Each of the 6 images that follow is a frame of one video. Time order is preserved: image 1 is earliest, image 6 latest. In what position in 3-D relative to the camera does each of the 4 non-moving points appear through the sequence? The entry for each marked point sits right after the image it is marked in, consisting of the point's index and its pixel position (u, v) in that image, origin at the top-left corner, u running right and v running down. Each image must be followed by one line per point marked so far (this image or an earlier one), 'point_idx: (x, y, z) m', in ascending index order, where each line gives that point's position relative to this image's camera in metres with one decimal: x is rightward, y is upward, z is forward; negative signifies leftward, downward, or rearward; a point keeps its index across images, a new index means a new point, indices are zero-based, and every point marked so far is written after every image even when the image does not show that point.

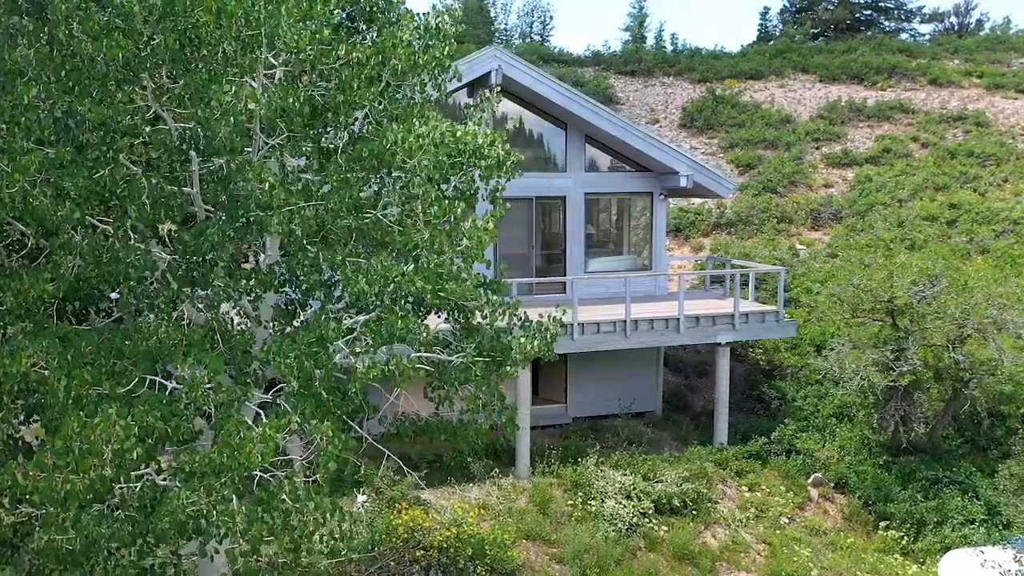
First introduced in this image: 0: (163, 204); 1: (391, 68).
0: (-2.5, +0.6, +5.6) m
1: (-1.0, +1.8, +6.4) m
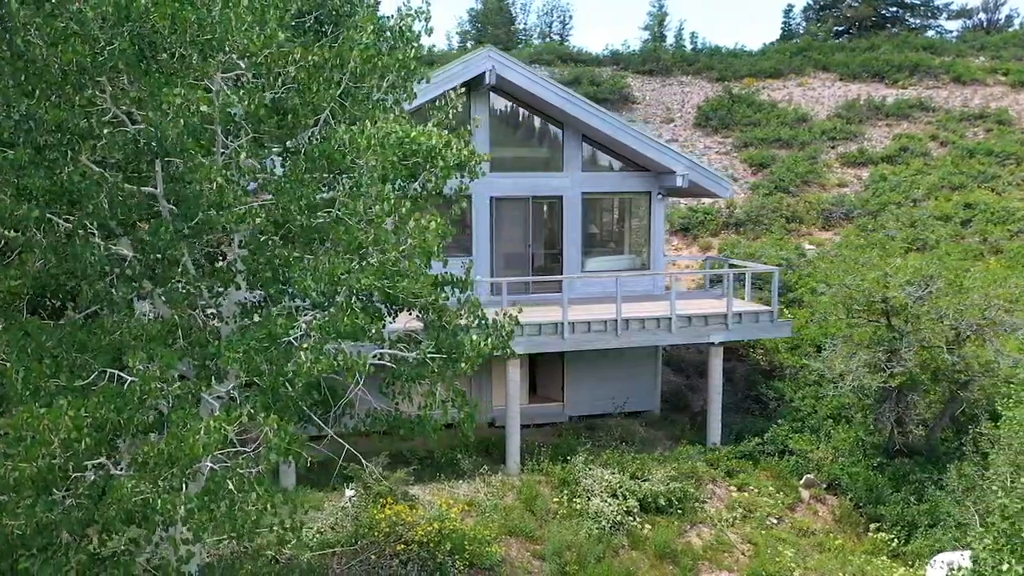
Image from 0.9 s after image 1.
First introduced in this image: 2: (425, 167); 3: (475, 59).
0: (-2.9, +0.6, +5.8) m
1: (-1.4, +1.8, +6.5) m
2: (-0.8, +1.1, +6.6) m
3: (-0.7, +4.0, +13.8) m
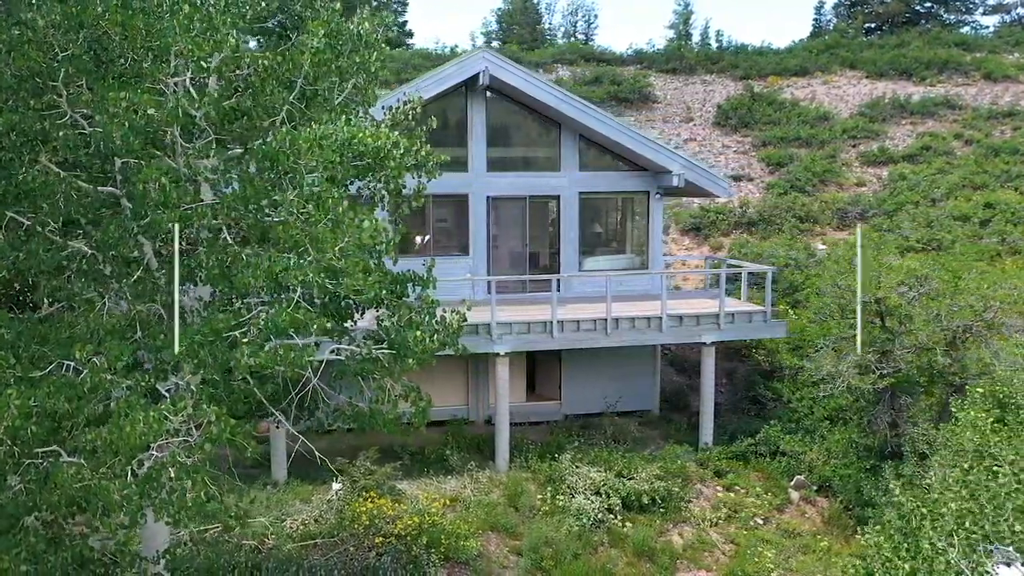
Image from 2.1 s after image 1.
0: (-3.4, +0.6, +6.1) m
1: (-1.8, +1.8, +6.7) m
2: (-1.2, +1.1, +6.8) m
3: (-0.8, +4.1, +14.0) m
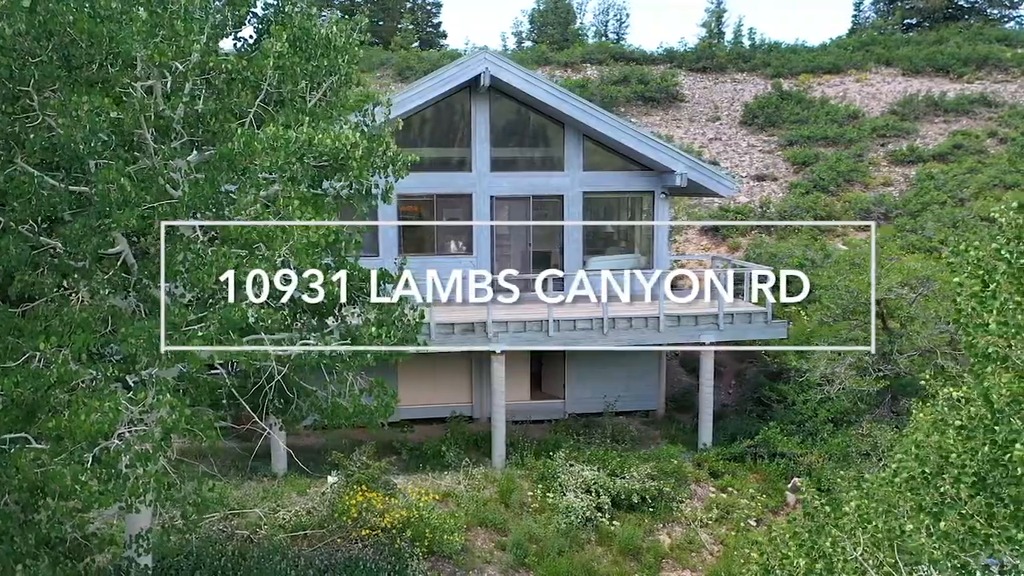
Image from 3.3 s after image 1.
0: (-3.8, +0.7, +6.4) m
1: (-2.2, +1.8, +7.0) m
2: (-1.6, +1.1, +7.0) m
3: (-0.8, +4.1, +14.1) m
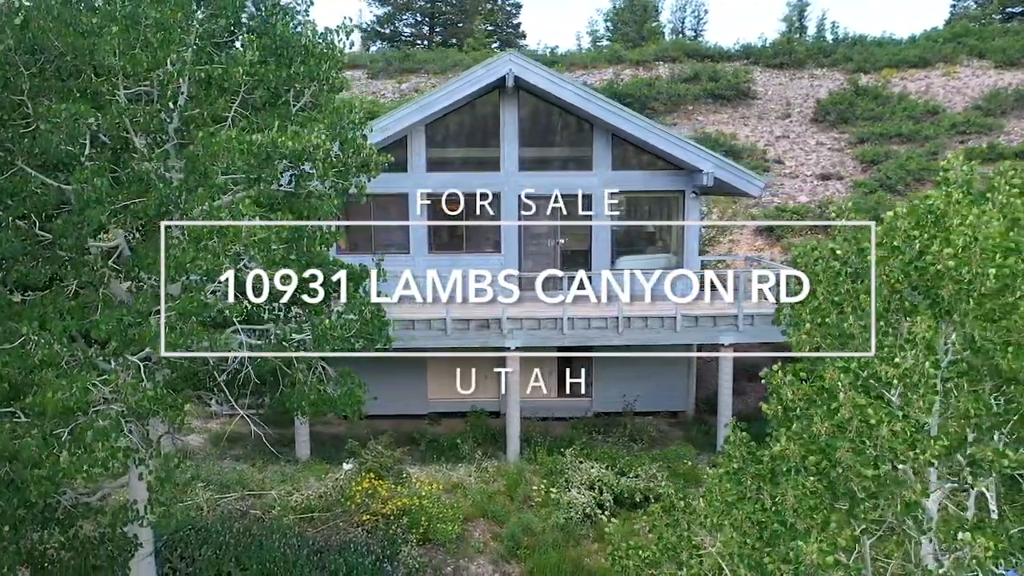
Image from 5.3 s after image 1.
0: (-4.3, +0.8, +7.0) m
1: (-2.6, +1.9, +7.5) m
2: (-2.0, +1.2, +7.4) m
3: (-0.3, +4.1, +14.4) m
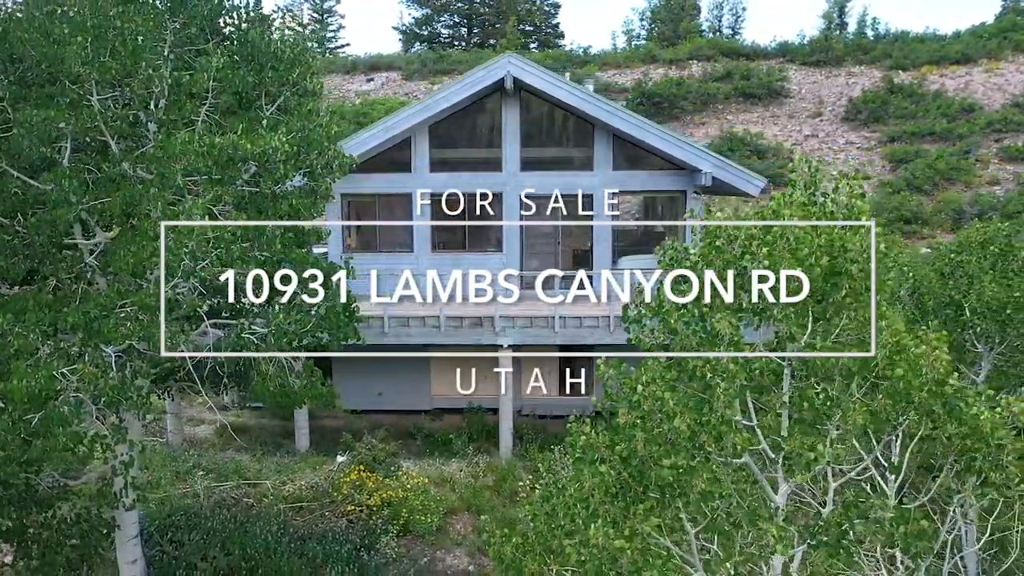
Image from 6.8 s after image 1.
0: (-4.7, +0.8, +7.5) m
1: (-3.0, +2.0, +7.8) m
2: (-2.5, +1.2, +7.7) m
3: (-0.3, +4.2, +14.6) m
